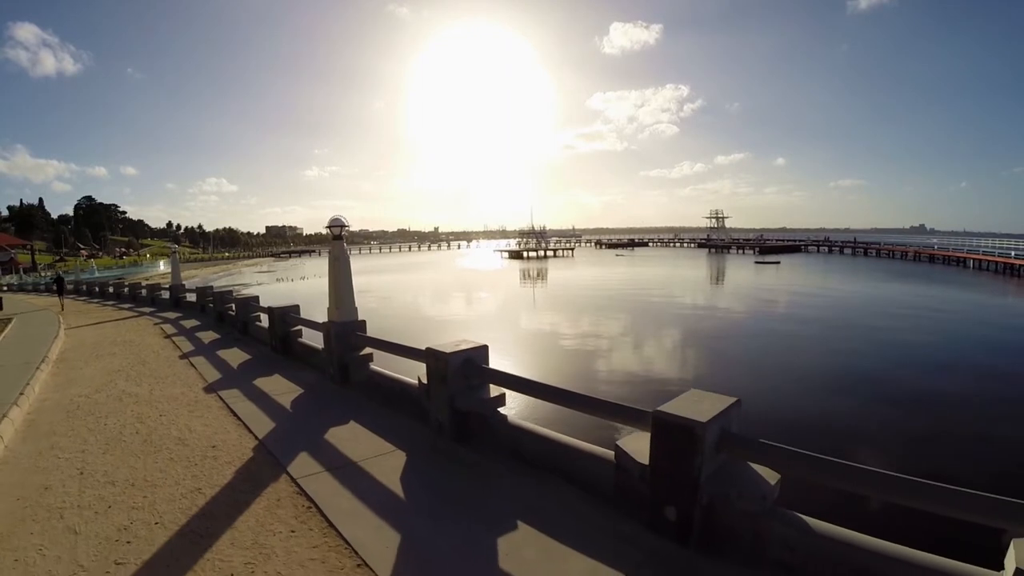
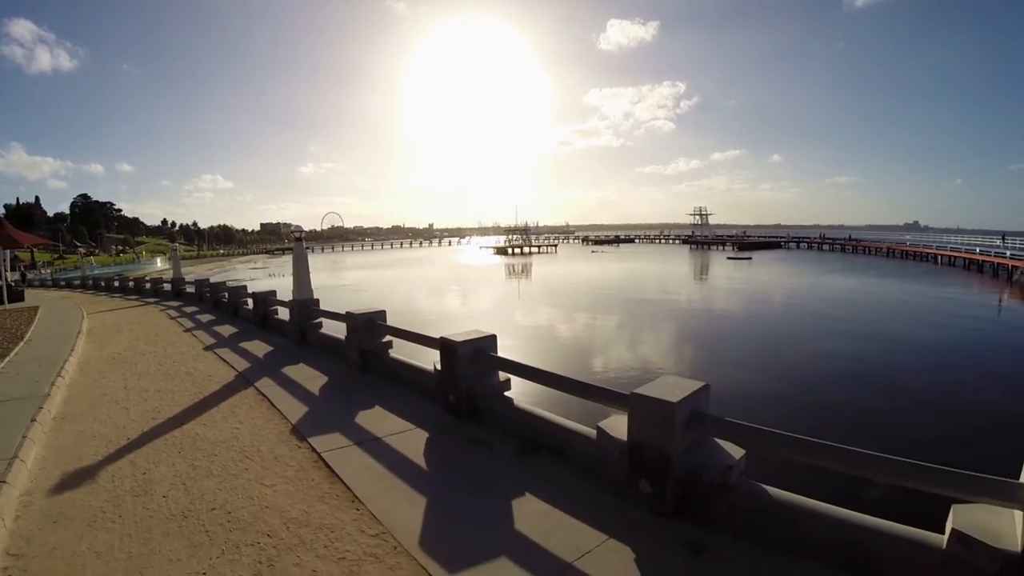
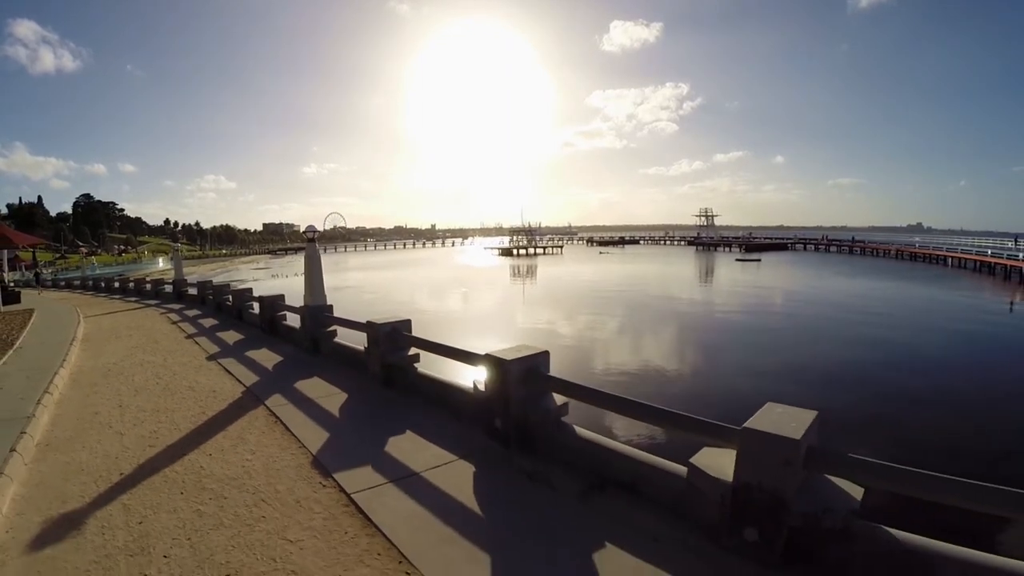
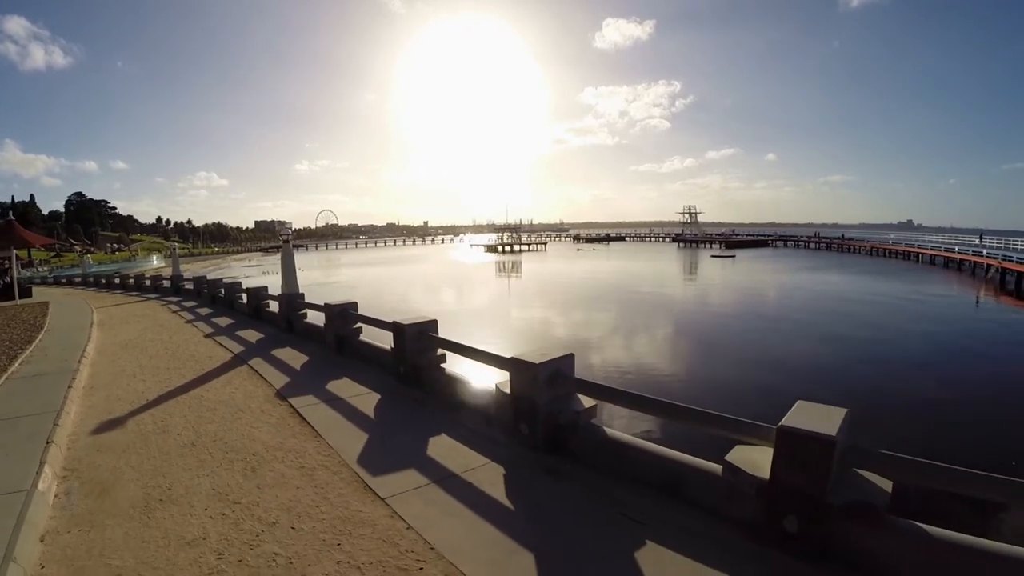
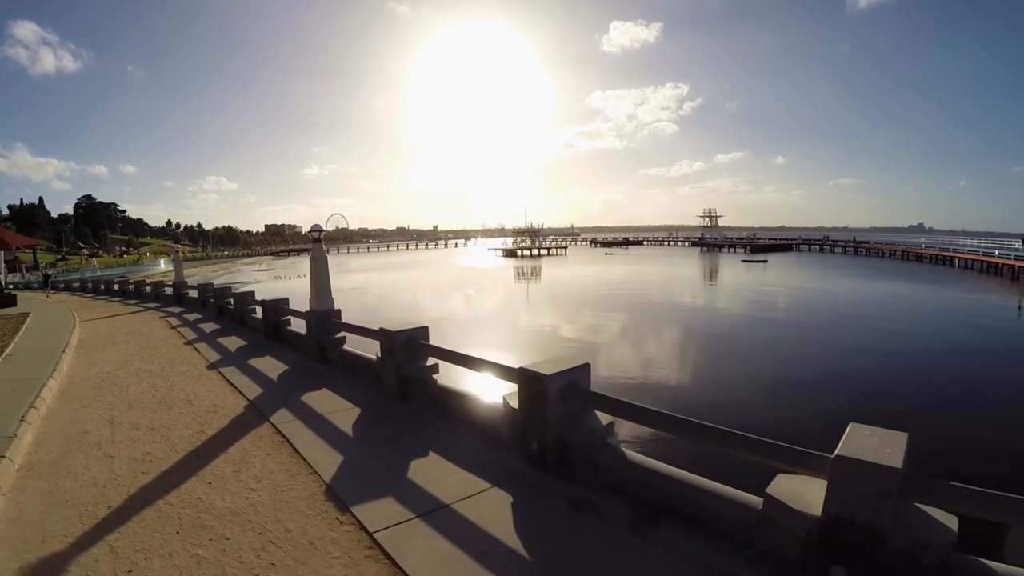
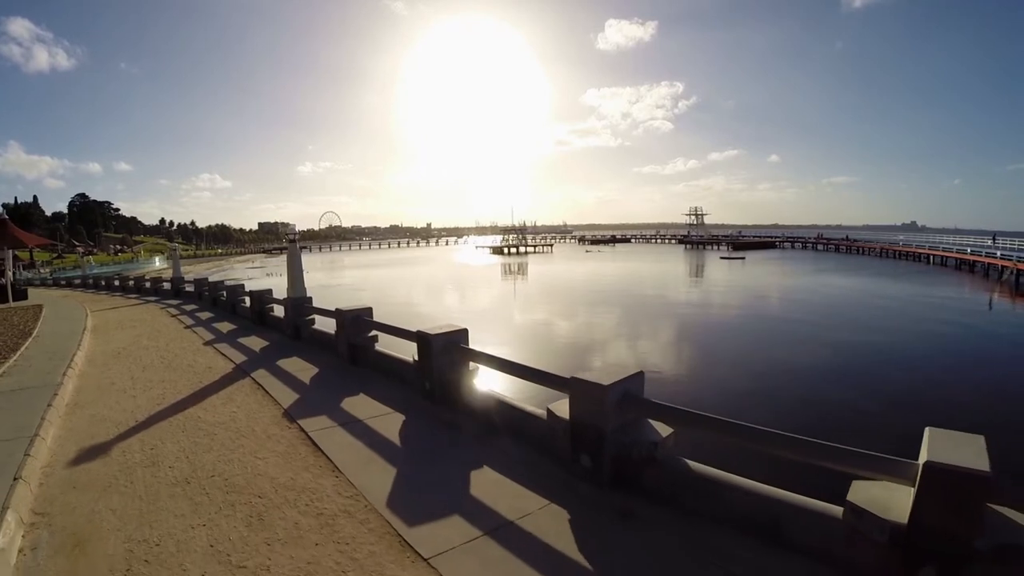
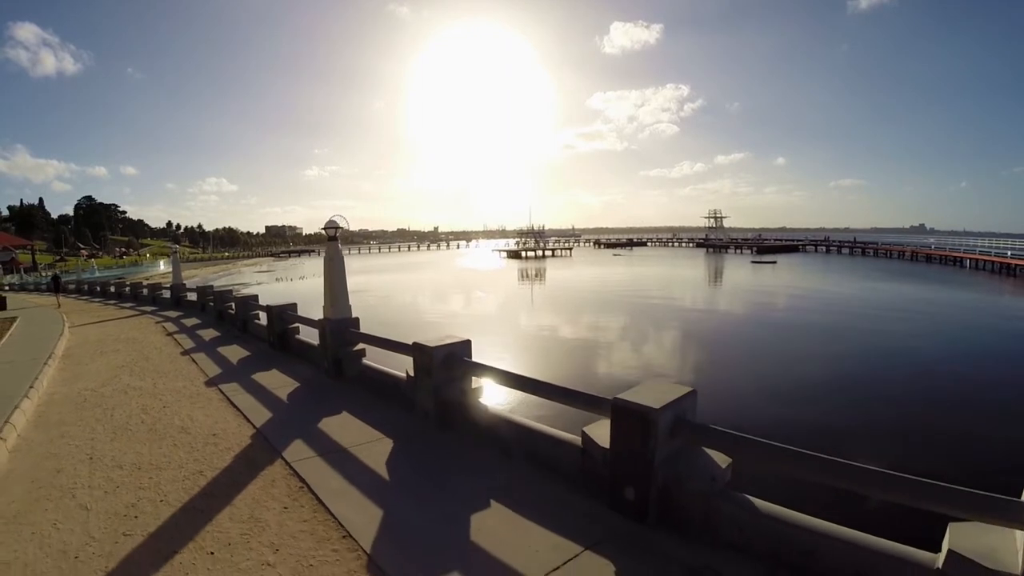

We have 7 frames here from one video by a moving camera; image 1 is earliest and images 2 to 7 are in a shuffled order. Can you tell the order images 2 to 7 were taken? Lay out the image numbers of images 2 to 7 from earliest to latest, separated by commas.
7, 5, 3, 2, 6, 4
